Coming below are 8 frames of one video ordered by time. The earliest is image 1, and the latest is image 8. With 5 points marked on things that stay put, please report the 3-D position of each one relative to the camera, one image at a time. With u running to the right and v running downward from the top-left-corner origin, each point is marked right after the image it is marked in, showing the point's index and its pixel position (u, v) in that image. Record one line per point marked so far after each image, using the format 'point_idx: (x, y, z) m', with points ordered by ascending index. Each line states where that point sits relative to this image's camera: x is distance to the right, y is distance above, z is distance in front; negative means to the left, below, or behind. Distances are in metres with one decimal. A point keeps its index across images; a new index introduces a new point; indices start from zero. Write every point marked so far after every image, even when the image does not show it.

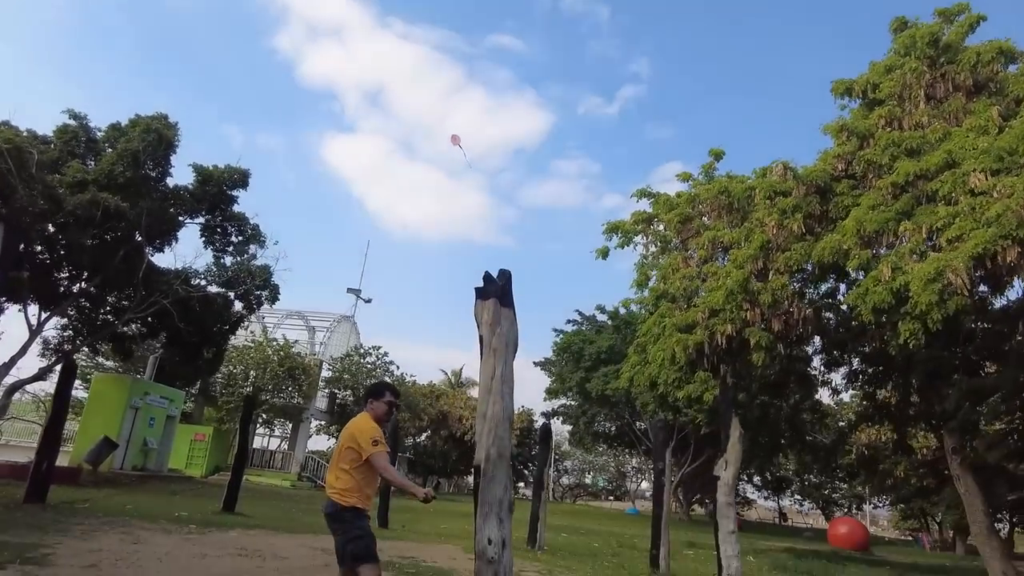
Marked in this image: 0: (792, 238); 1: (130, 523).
0: (+6.1, +1.1, +14.3) m
1: (-6.1, -3.7, +10.3) m
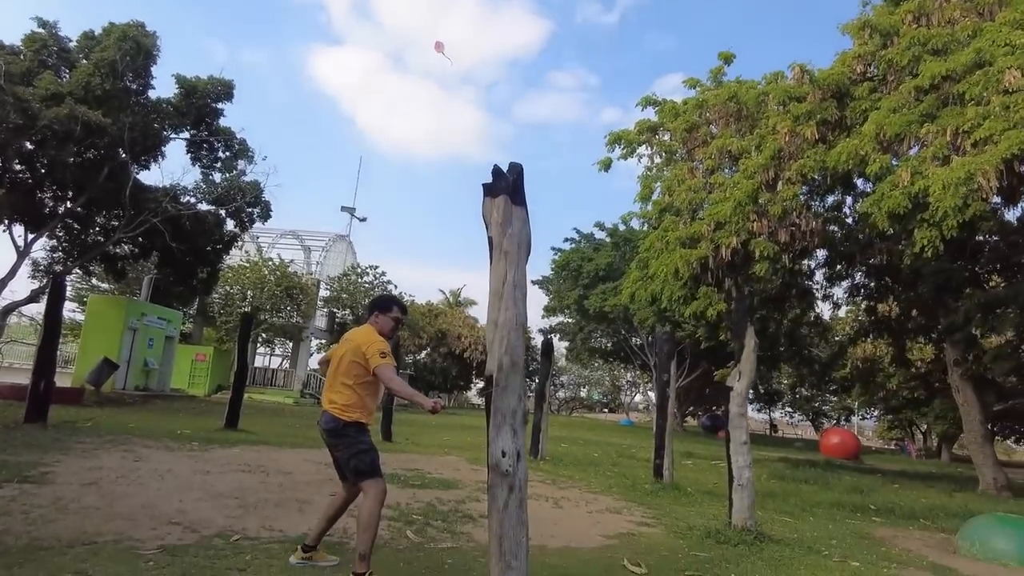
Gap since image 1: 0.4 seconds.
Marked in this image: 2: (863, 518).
0: (+6.1, +3.0, +13.7) m
1: (-6.0, -2.4, +10.3) m
2: (+4.9, -3.2, +9.2) m
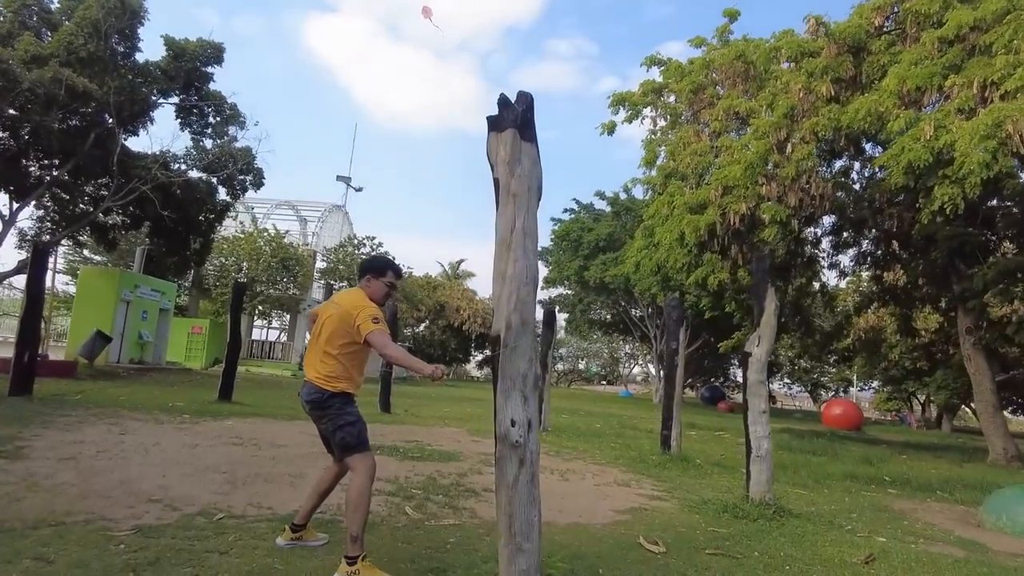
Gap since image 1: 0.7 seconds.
0: (+6.1, +3.7, +13.2) m
1: (-6.0, -1.9, +9.9) m
2: (+5.0, -2.7, +8.9) m
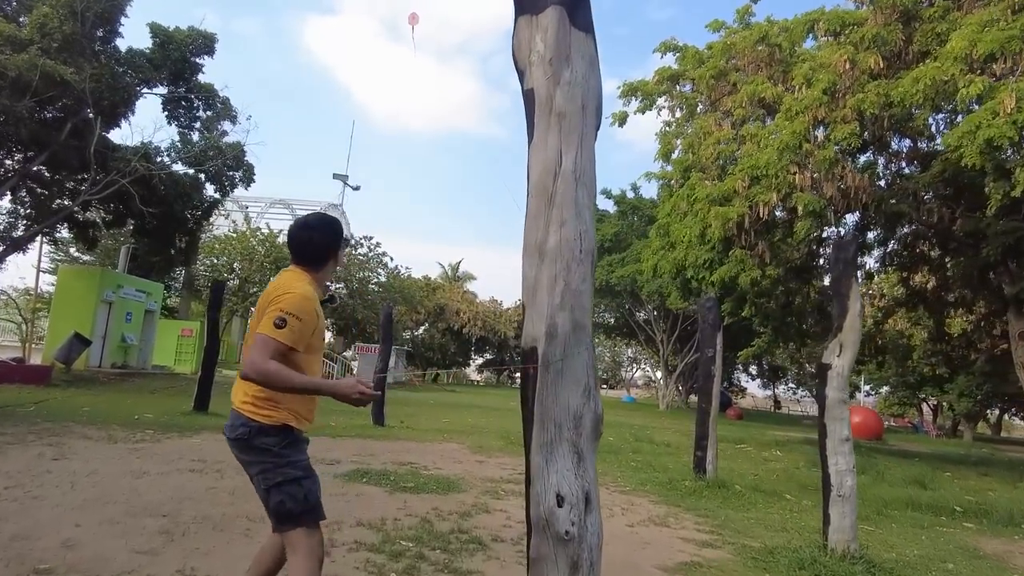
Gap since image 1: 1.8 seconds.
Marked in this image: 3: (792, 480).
0: (+6.2, +3.7, +11.9) m
1: (-5.8, -1.9, +8.6) m
2: (+5.1, -2.7, +7.6) m
3: (+4.5, -3.0, +10.4) m
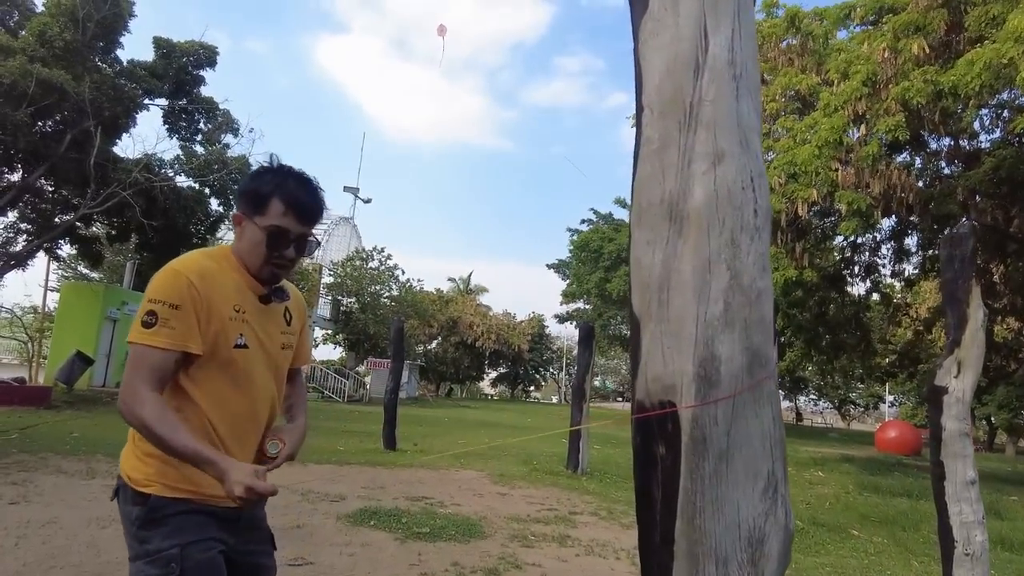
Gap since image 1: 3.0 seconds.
0: (+6.5, +3.6, +10.9) m
1: (-5.5, -2.1, +7.7) m
2: (+5.4, -2.8, +6.5) m
3: (+4.8, -3.1, +9.3) m
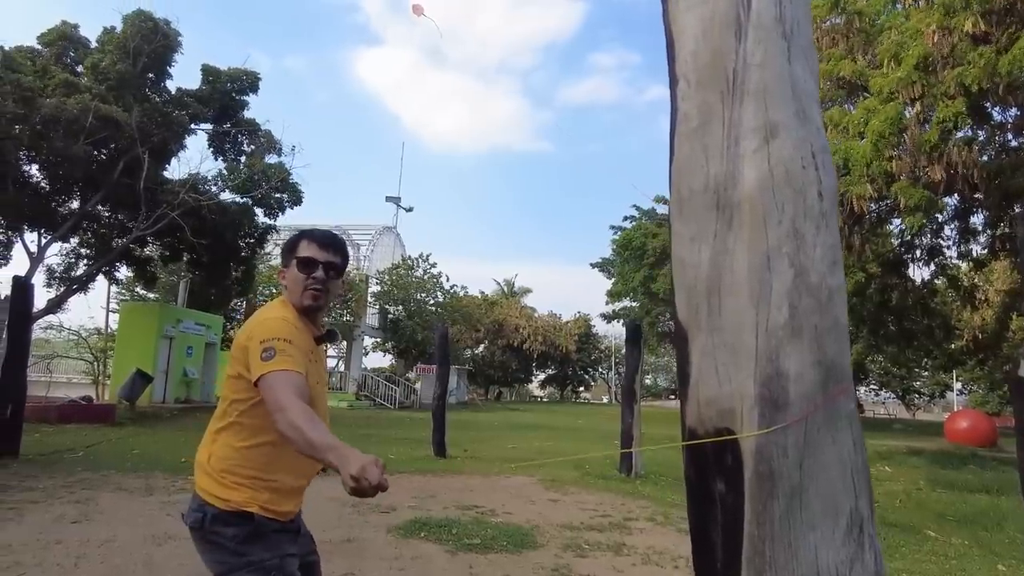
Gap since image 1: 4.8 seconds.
0: (+7.0, +3.8, +10.3) m
1: (-4.9, -2.3, +7.9) m
2: (+5.9, -2.5, +5.9) m
3: (+5.6, -2.9, +8.8) m
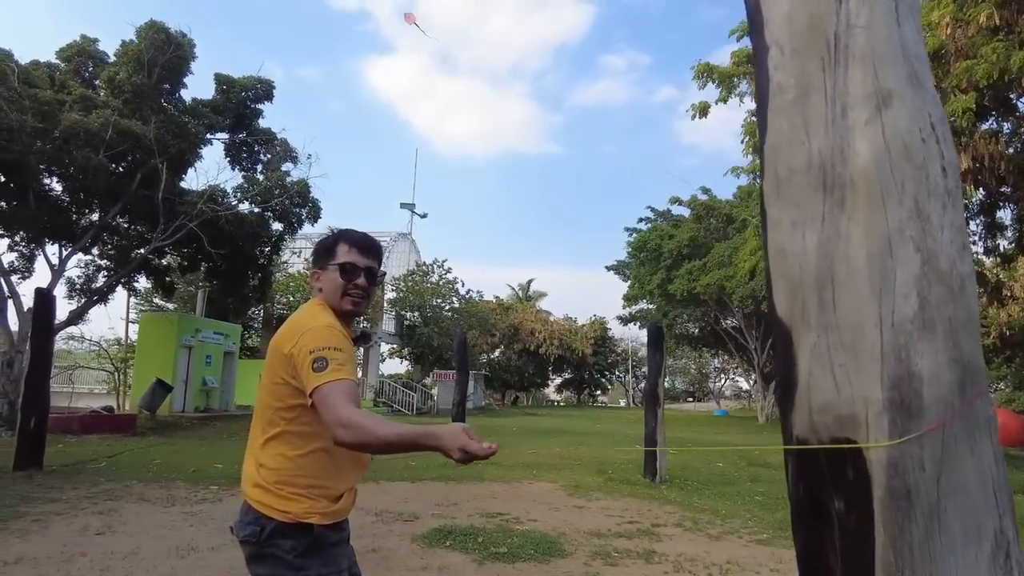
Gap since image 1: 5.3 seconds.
0: (+7.3, +3.9, +10.0) m
1: (-4.6, -2.5, +7.9) m
2: (+6.2, -2.5, +5.7) m
3: (+5.9, -2.9, +8.6) m
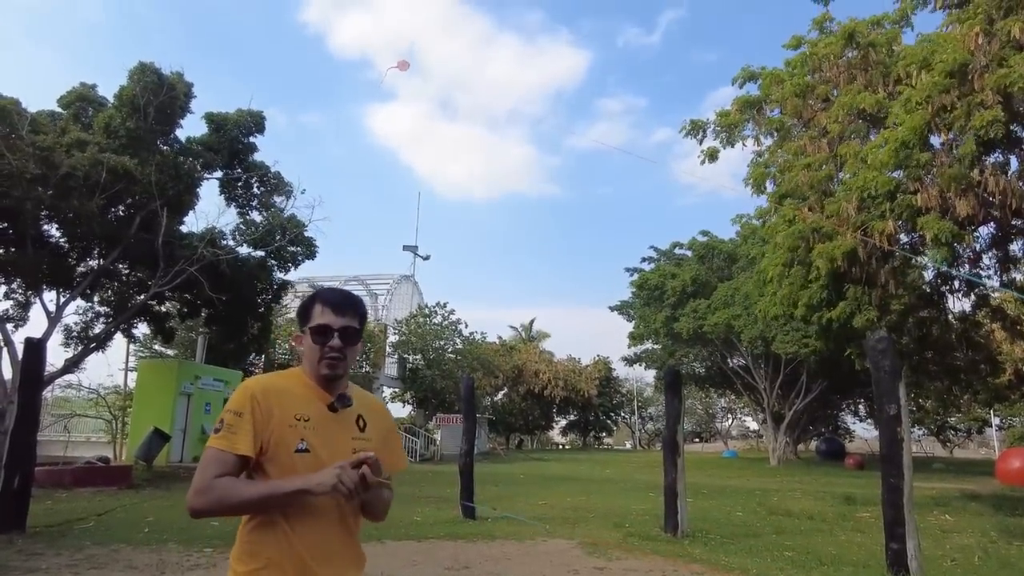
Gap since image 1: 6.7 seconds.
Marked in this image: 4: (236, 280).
0: (+7.4, +3.3, +9.8) m
1: (-4.5, -3.0, +7.3) m
2: (+6.3, -2.7, +5.1) m
3: (+6.1, -3.4, +7.9) m
4: (-7.8, +0.2, +18.6) m
